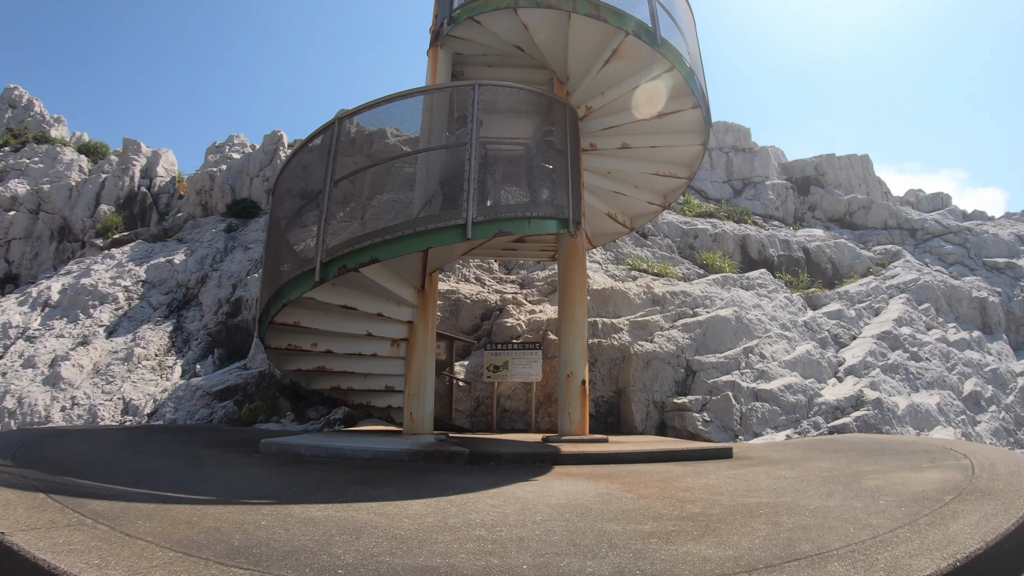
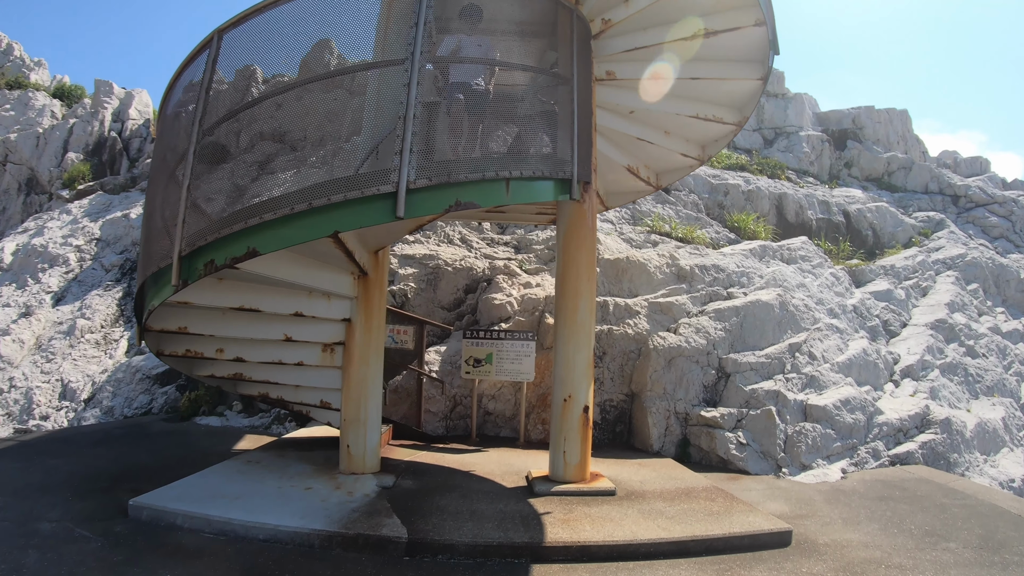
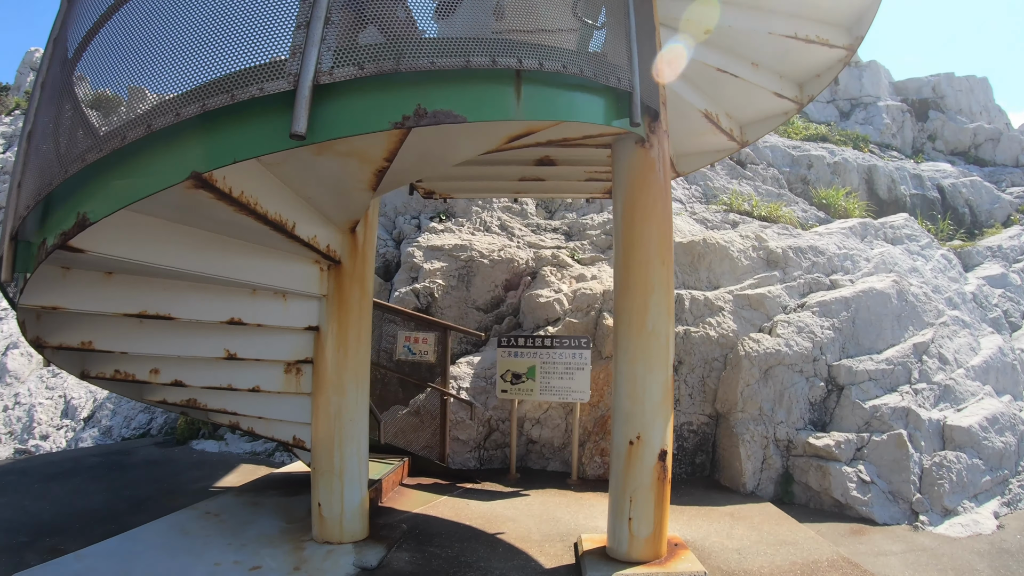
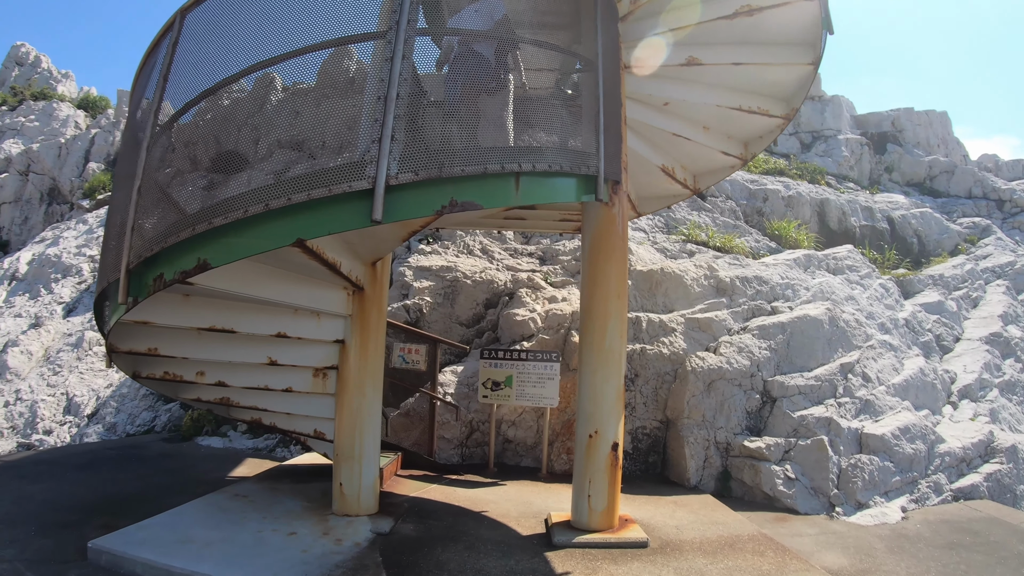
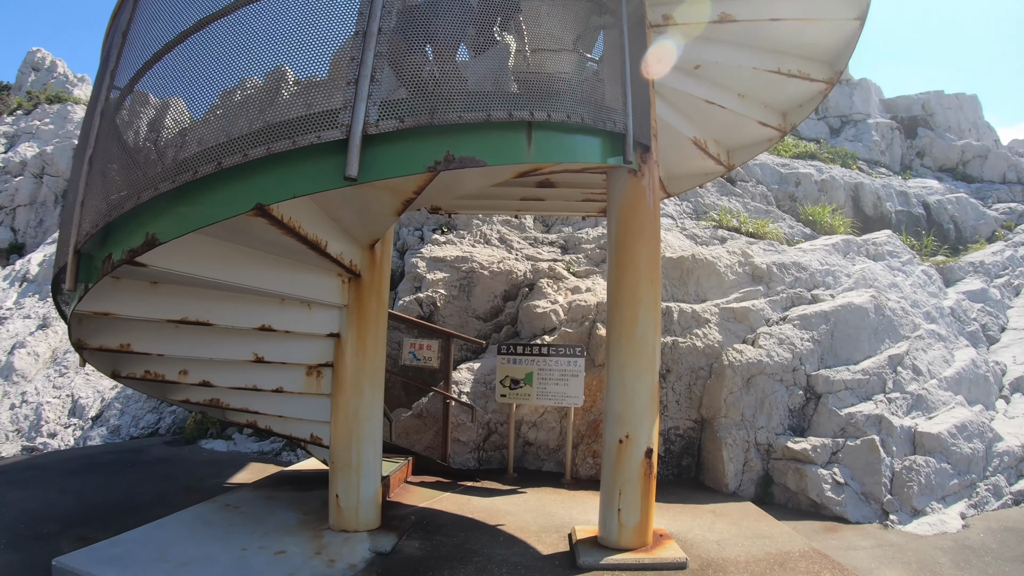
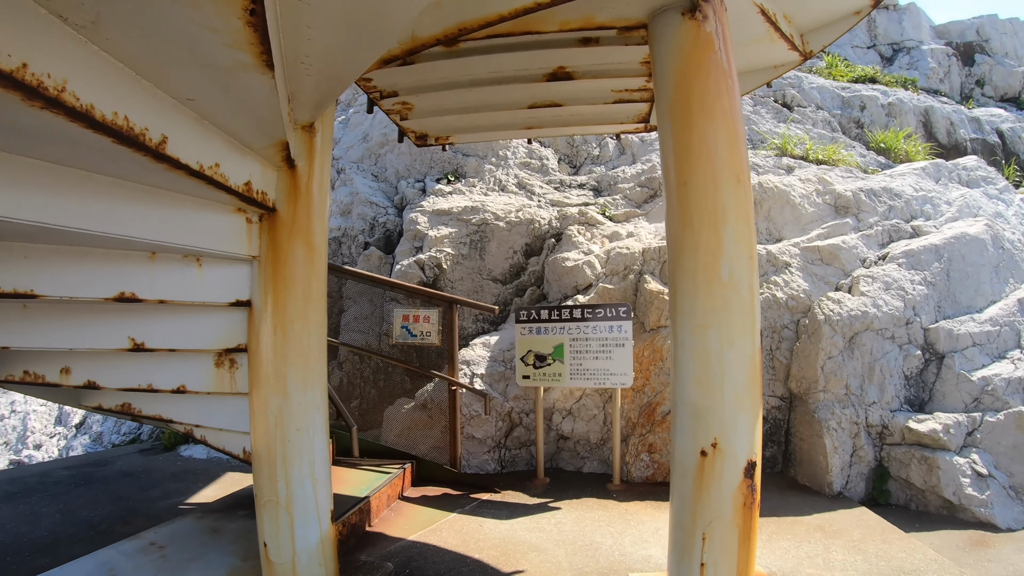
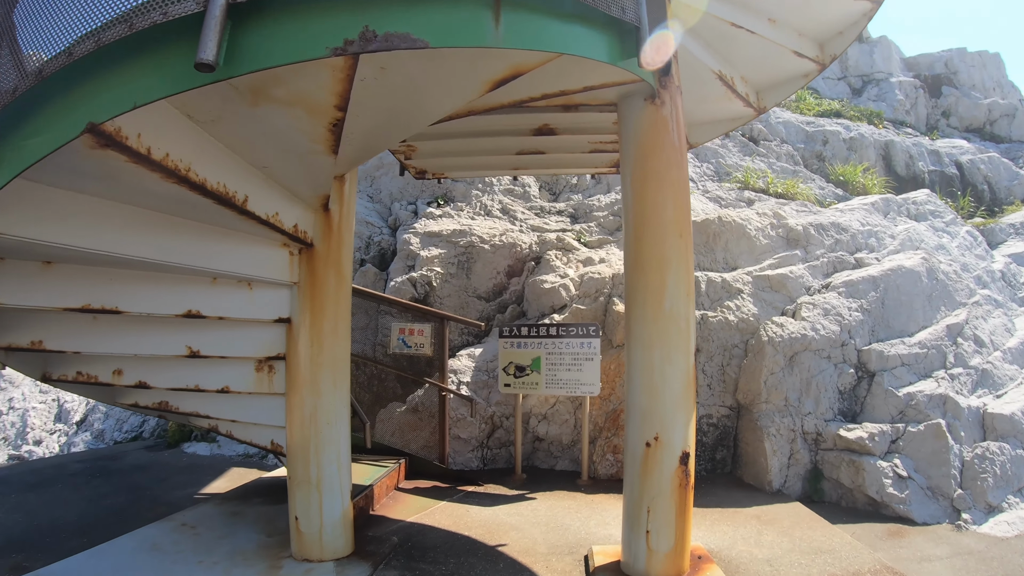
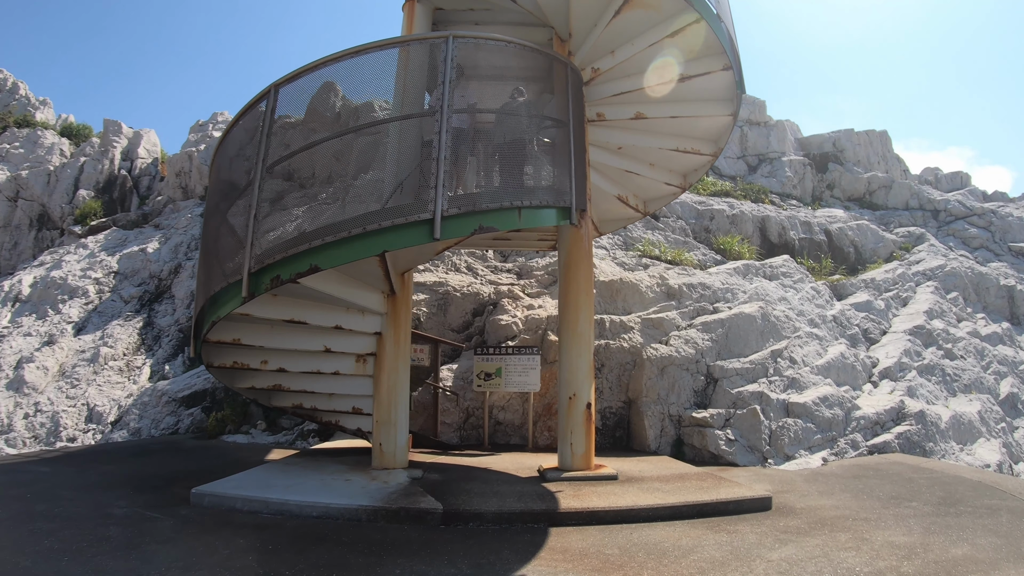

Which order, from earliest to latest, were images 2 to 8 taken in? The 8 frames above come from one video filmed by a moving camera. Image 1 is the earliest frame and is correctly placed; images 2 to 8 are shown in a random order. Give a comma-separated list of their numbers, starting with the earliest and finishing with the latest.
8, 2, 4, 5, 3, 7, 6
